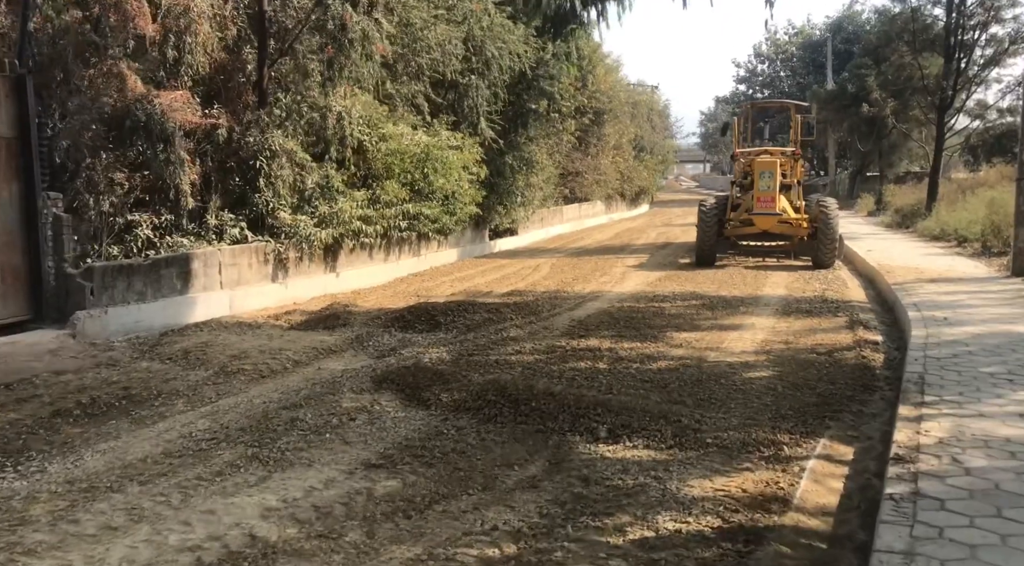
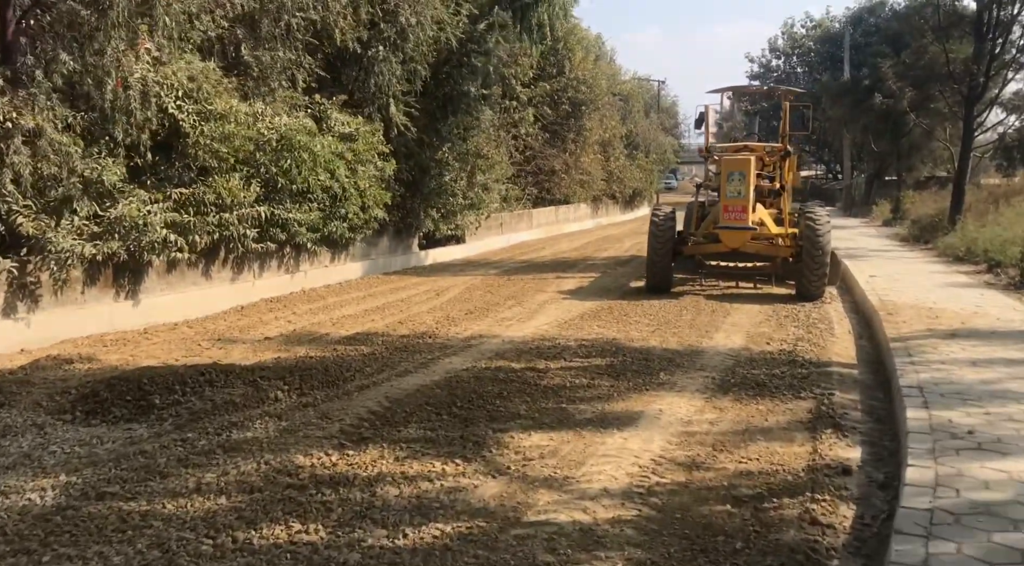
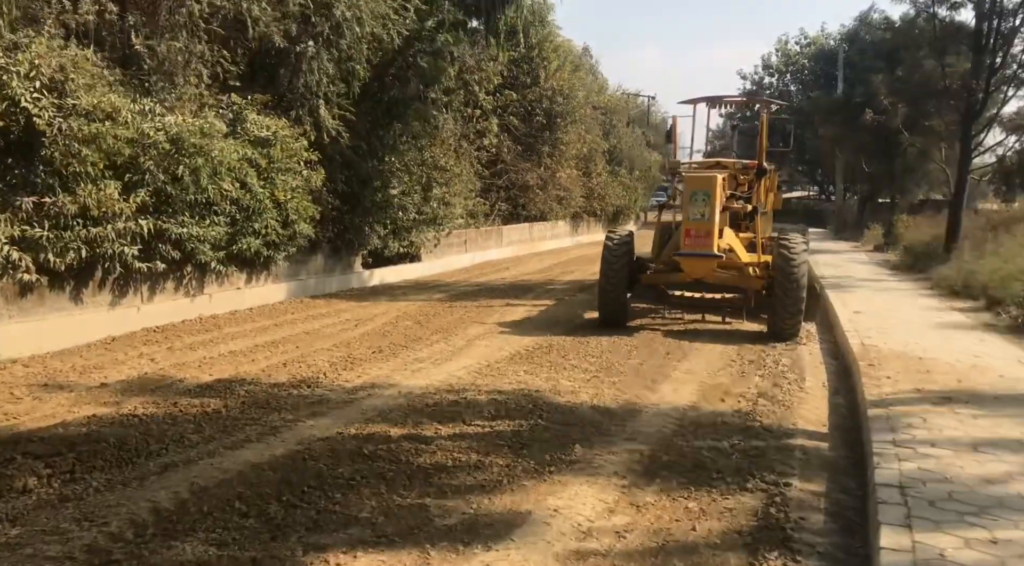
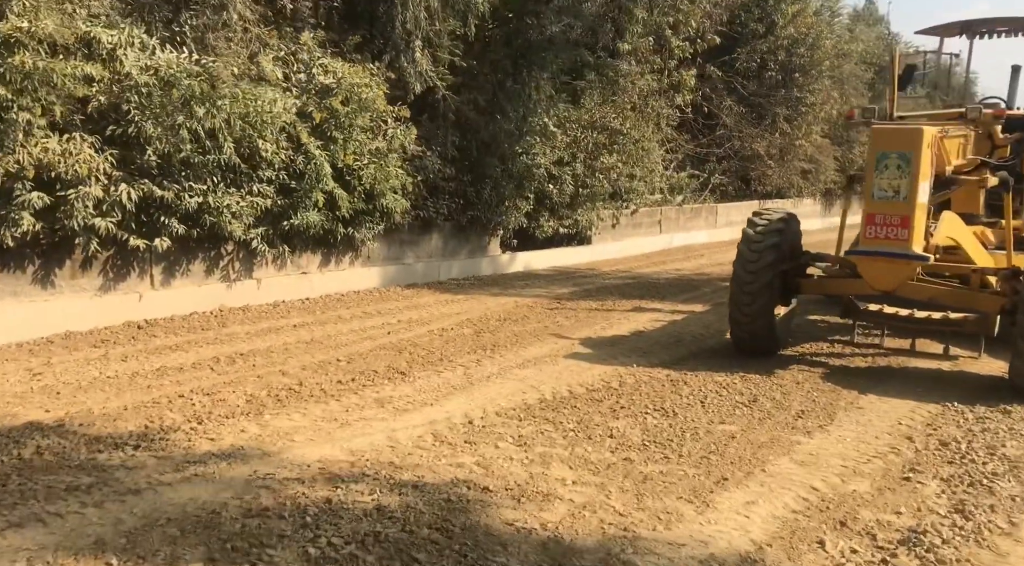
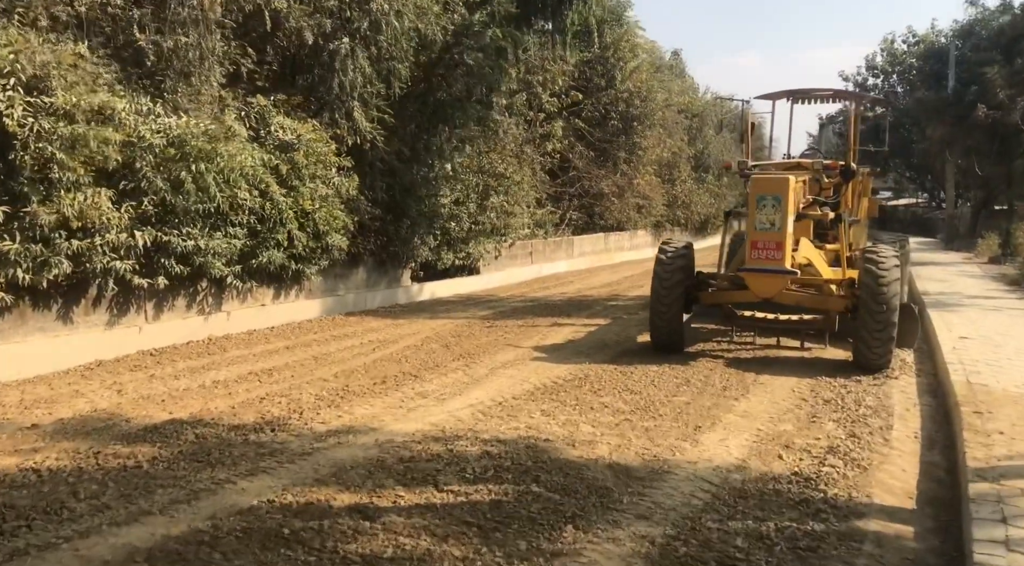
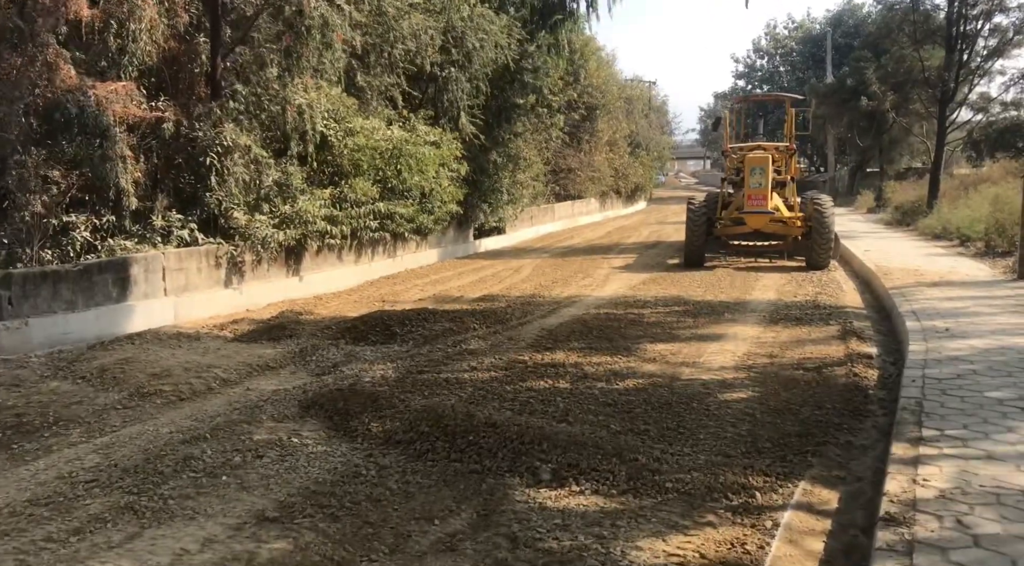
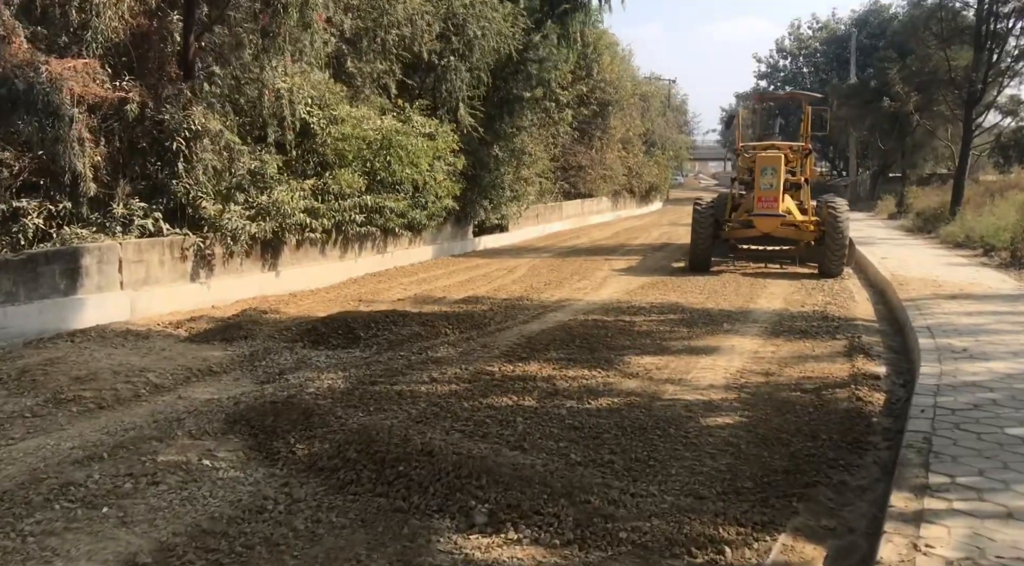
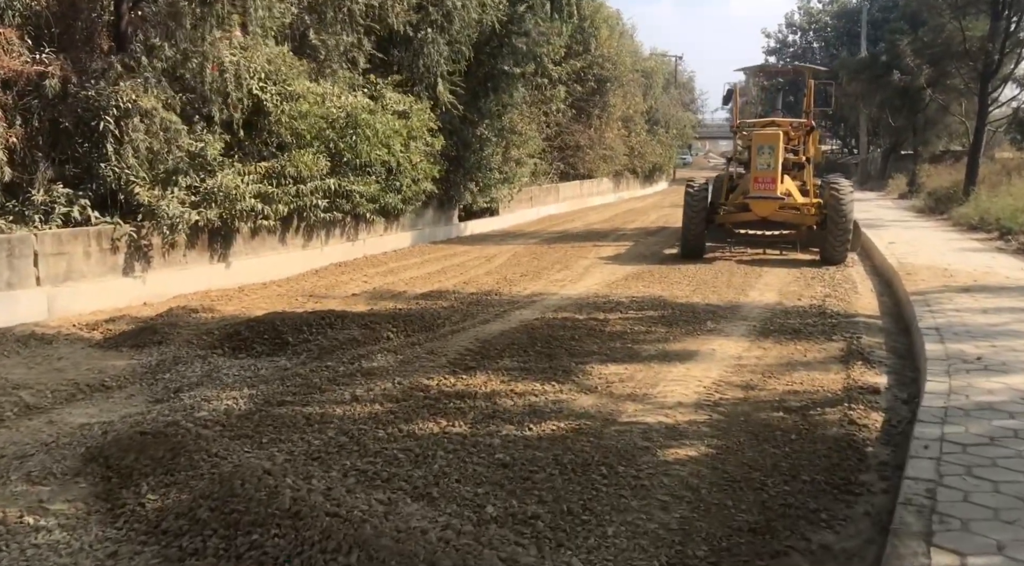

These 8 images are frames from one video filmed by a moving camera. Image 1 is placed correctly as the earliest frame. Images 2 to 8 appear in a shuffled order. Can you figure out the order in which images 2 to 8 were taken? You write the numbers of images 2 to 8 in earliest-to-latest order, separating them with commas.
6, 7, 8, 2, 3, 5, 4
